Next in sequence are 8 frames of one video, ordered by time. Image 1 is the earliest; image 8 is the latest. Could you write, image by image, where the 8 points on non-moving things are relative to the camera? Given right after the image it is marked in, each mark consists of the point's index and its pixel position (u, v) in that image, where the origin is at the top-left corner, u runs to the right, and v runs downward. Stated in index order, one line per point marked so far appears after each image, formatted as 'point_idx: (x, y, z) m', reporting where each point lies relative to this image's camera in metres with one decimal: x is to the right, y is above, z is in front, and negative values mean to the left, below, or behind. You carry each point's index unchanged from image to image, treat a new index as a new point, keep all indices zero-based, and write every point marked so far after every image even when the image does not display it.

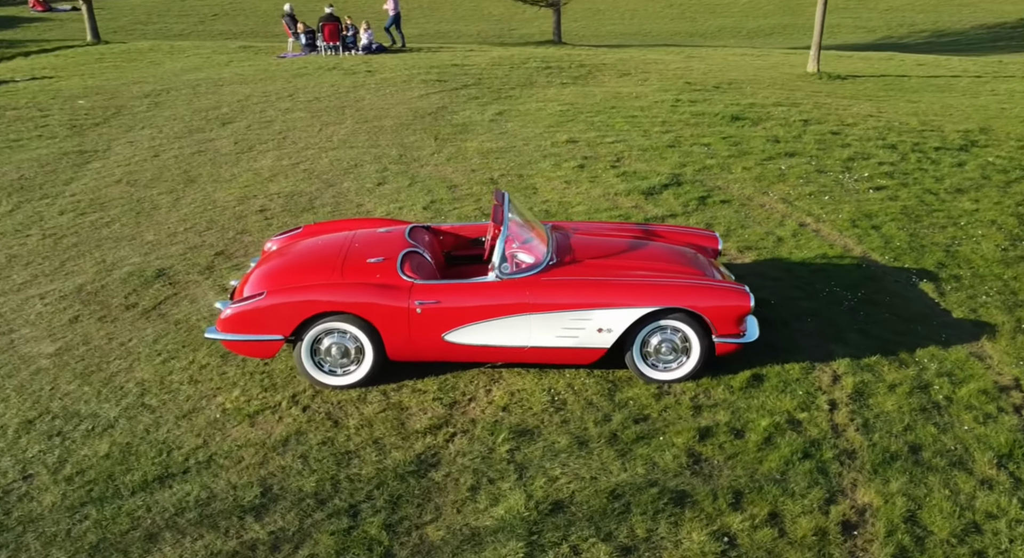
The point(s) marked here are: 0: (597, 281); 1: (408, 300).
0: (+0.7, 0.0, +5.3) m
1: (-0.9, -0.1, +5.0) m
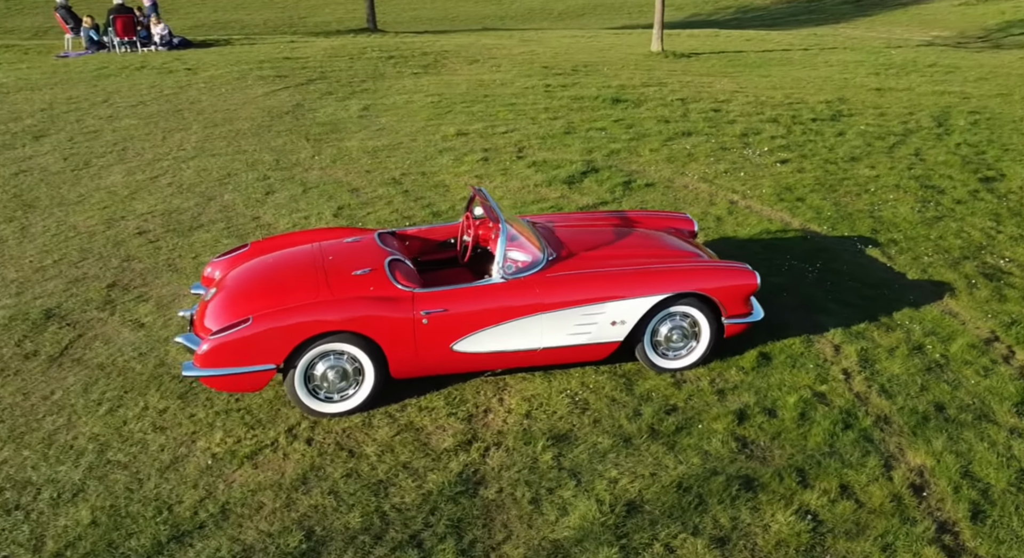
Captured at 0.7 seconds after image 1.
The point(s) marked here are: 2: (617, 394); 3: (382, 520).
0: (+0.7, +0.1, +5.4) m
1: (-0.7, -0.2, +4.8) m
2: (+0.8, -0.9, +5.3) m
3: (-0.7, -1.3, +3.8) m
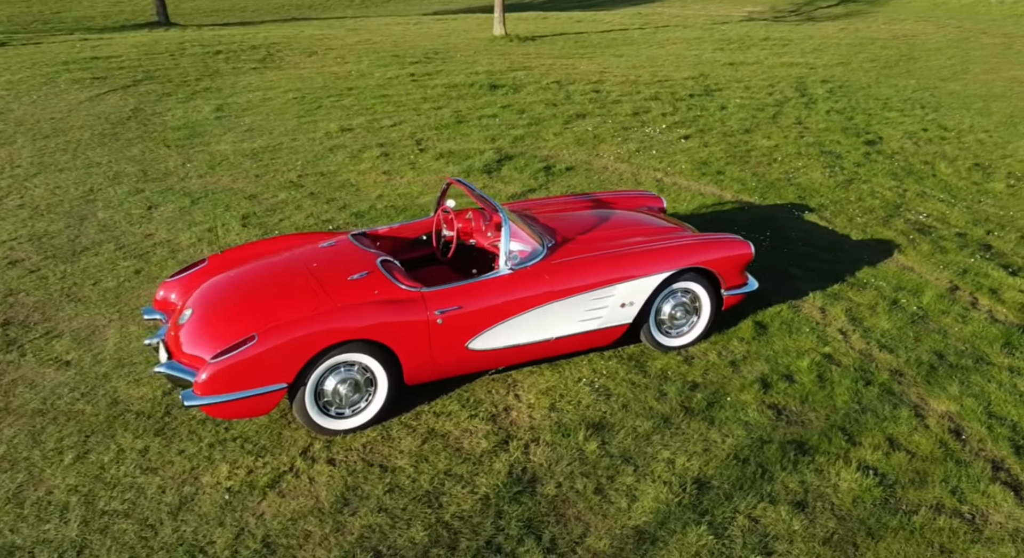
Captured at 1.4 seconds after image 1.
0: (+0.8, +0.2, +5.4) m
1: (-0.5, -0.2, +4.6) m
2: (+1.0, -0.8, +5.3) m
3: (-0.3, -1.3, +3.6) m
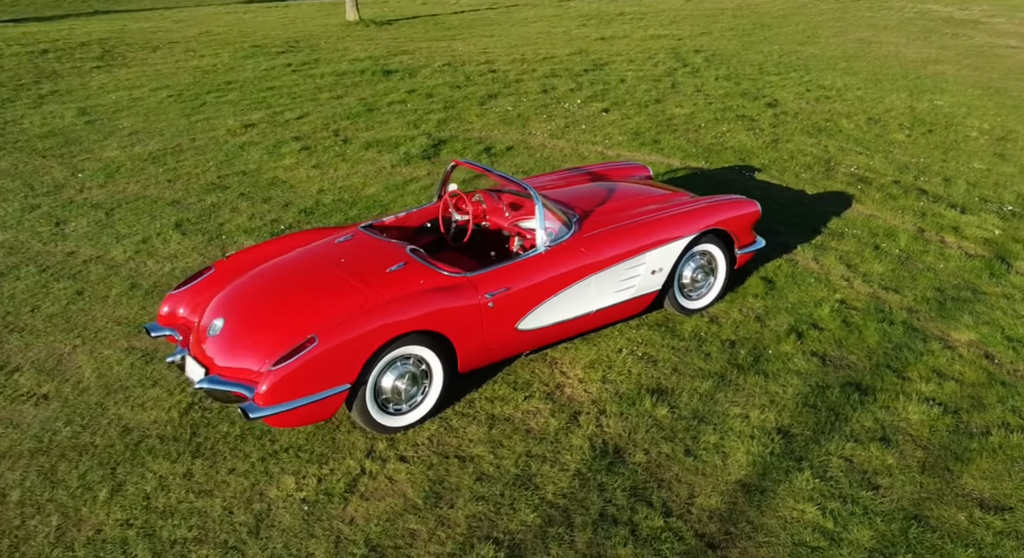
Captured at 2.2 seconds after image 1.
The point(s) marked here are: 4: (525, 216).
0: (+1.0, +0.4, +5.5) m
1: (-0.2, -0.1, +4.6) m
2: (+1.3, -0.5, +5.5) m
3: (+0.2, -1.2, +3.6) m
4: (+0.1, +0.5, +5.7) m
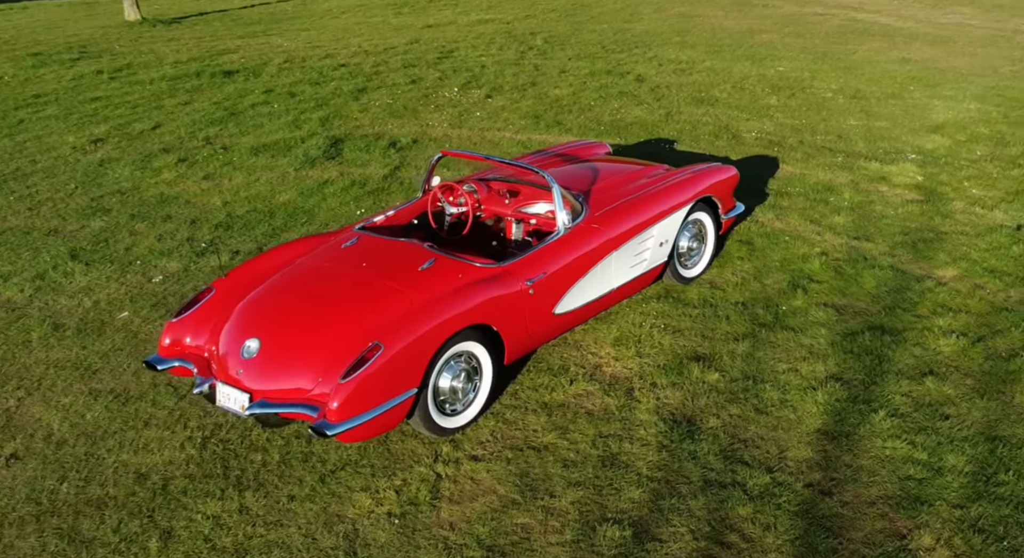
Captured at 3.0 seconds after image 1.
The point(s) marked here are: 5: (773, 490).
0: (+1.0, +0.6, +5.6) m
1: (+0.1, 0.0, +4.5) m
2: (+1.4, -0.3, +5.6) m
3: (+0.8, -1.1, +3.6) m
4: (+0.1, +0.6, +5.6) m
5: (+1.3, -1.0, +3.4) m
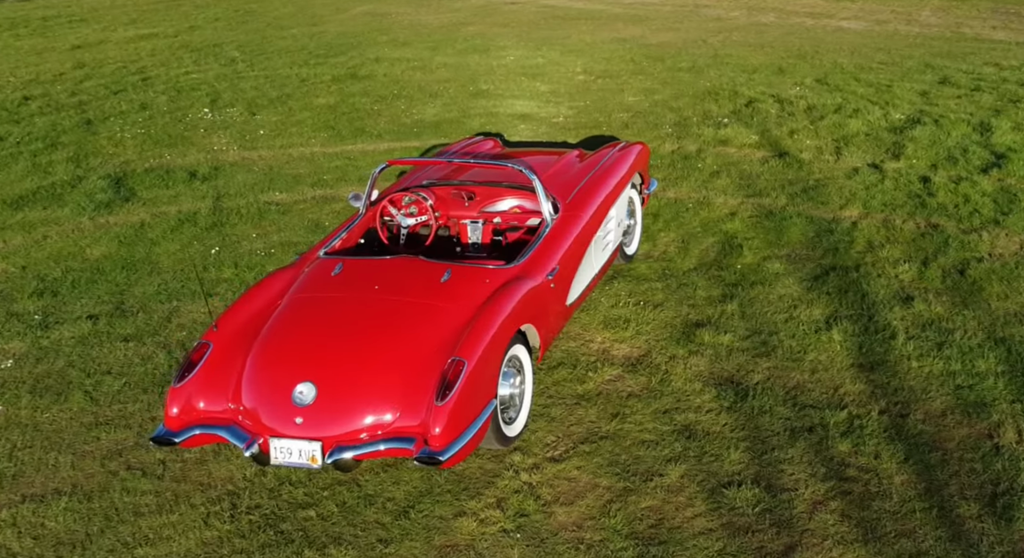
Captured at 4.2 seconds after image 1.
0: (+0.6, +0.7, +5.6) m
1: (+0.2, 0.0, +4.3) m
2: (+1.2, -0.1, +5.7) m
3: (+1.2, -0.9, +3.7) m
4: (-0.2, +0.6, +5.4) m
5: (+1.8, -0.8, +3.6) m
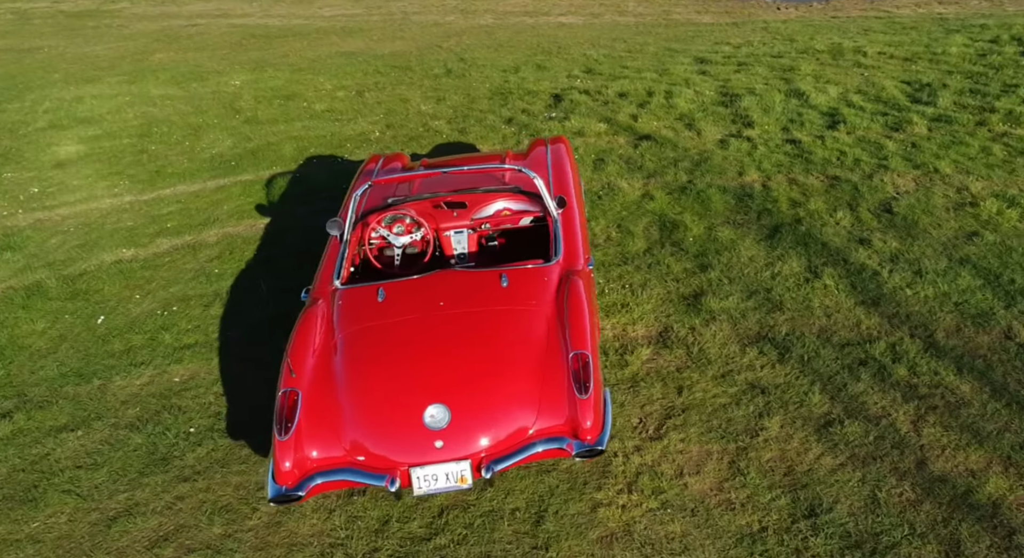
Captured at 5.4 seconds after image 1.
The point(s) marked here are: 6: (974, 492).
0: (+0.5, +0.8, +5.7) m
1: (+0.4, 0.0, +4.3) m
2: (+1.1, +0.1, +5.9) m
3: (+1.7, -0.6, +3.9) m
4: (-0.3, +0.5, +5.3) m
5: (+2.2, -0.4, +4.0) m
6: (+2.1, -1.0, +3.1) m
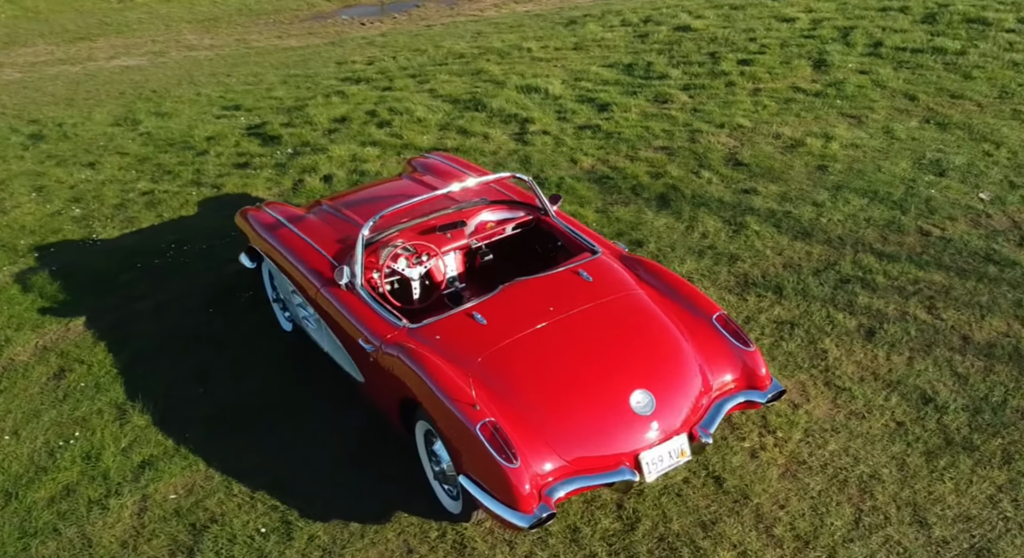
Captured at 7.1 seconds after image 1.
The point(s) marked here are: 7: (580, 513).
0: (+0.1, +0.8, +5.9) m
1: (+0.6, +0.1, +4.6) m
2: (+0.8, +0.2, +6.3) m
3: (+2.1, -0.2, +4.6) m
4: (-0.4, +0.4, +5.3) m
5: (+2.5, +0.1, +4.8) m
6: (+2.8, -0.4, +3.9) m
7: (+0.3, -1.2, +3.4) m
